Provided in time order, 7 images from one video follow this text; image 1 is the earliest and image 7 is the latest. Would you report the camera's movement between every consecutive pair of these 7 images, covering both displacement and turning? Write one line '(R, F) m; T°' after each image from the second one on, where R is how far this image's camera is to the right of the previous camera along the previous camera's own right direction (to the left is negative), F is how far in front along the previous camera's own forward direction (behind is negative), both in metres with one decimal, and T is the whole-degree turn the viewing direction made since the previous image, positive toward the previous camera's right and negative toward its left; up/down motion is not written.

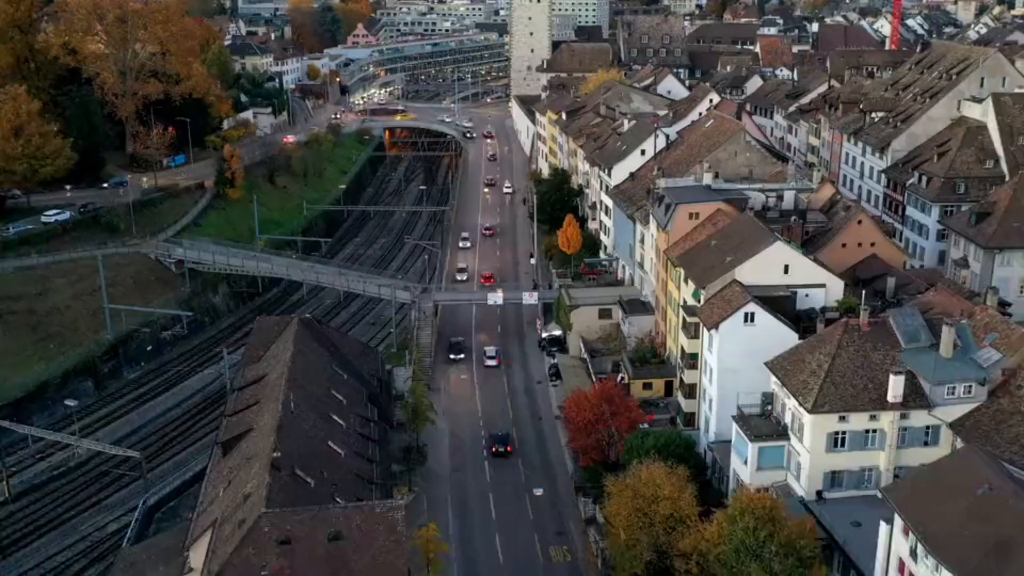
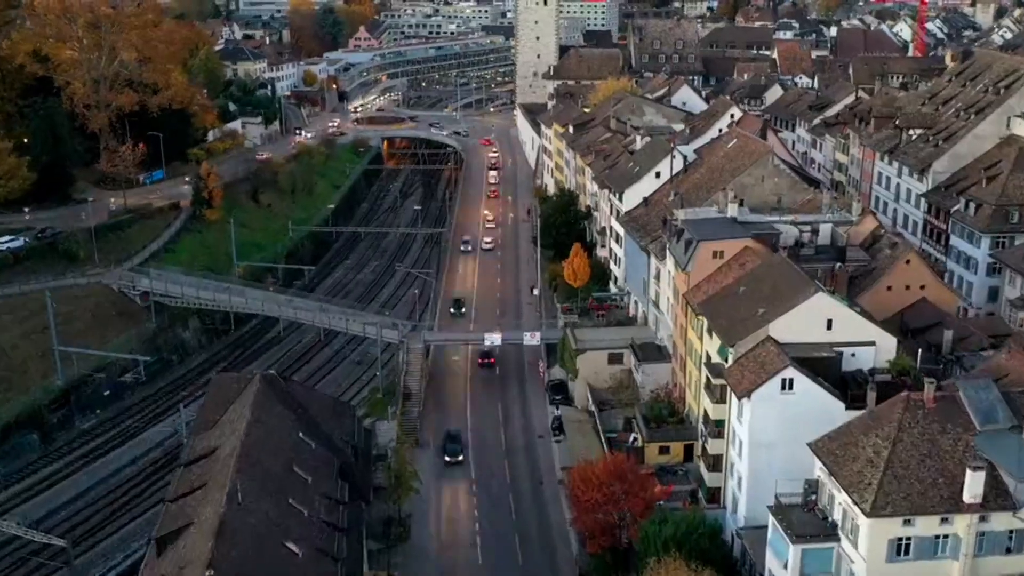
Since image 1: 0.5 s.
(+0.4, +6.5) m; 0°
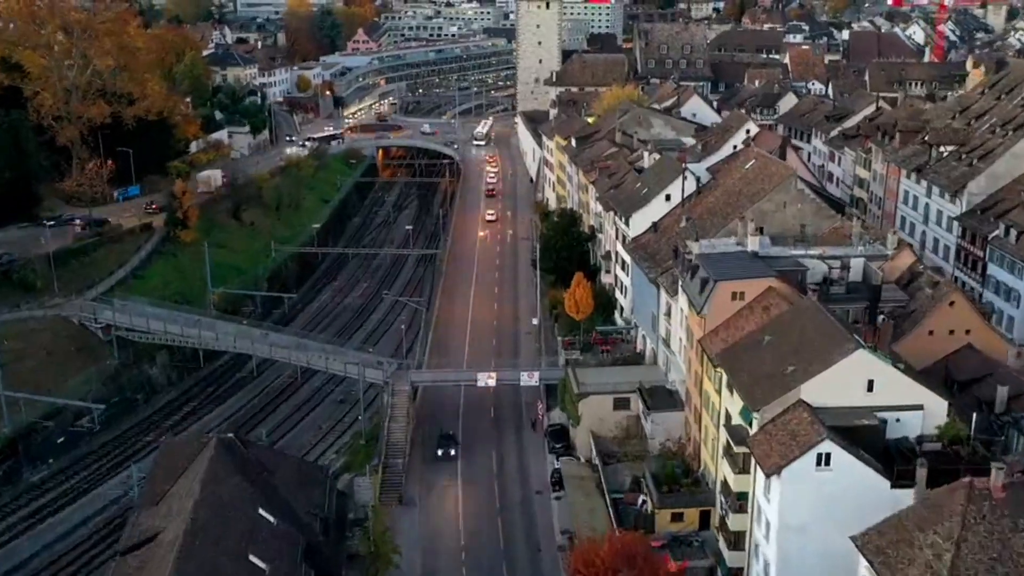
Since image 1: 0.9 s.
(+0.4, +5.1) m; 0°
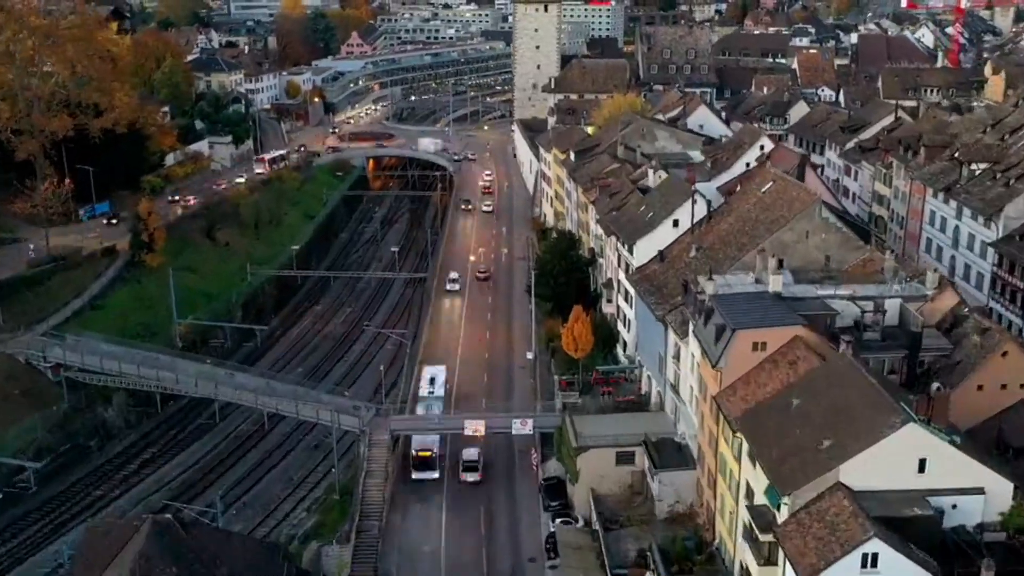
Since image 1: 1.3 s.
(+0.4, +5.2) m; 0°
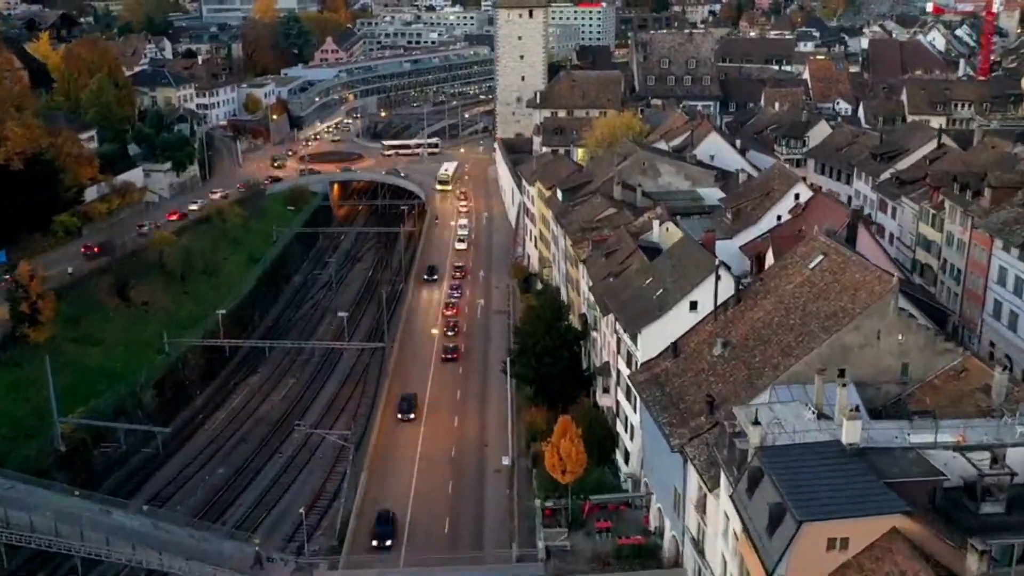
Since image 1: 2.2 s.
(+0.9, +11.9) m; 0°
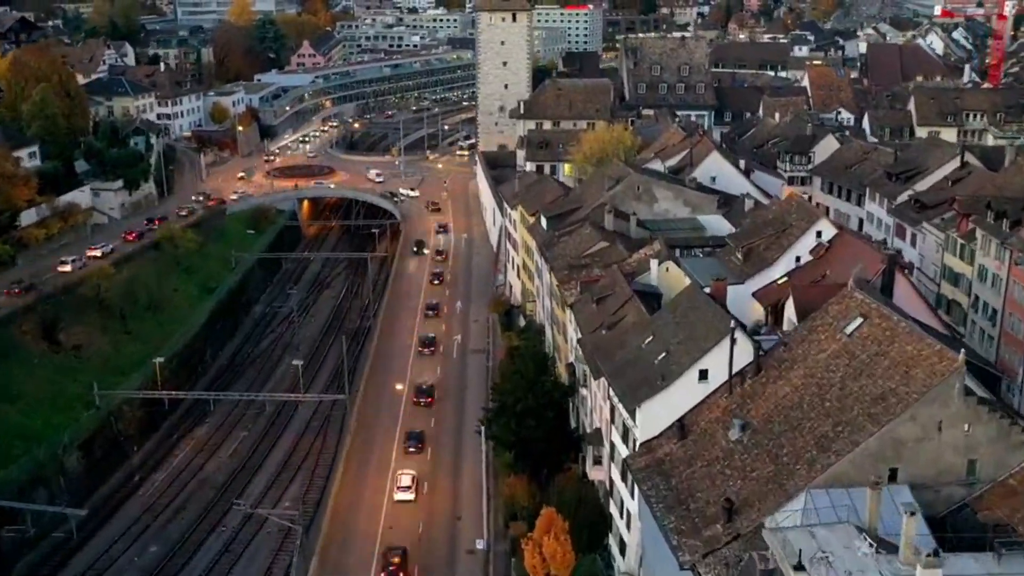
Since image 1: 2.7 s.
(+0.4, +6.5) m; +1°
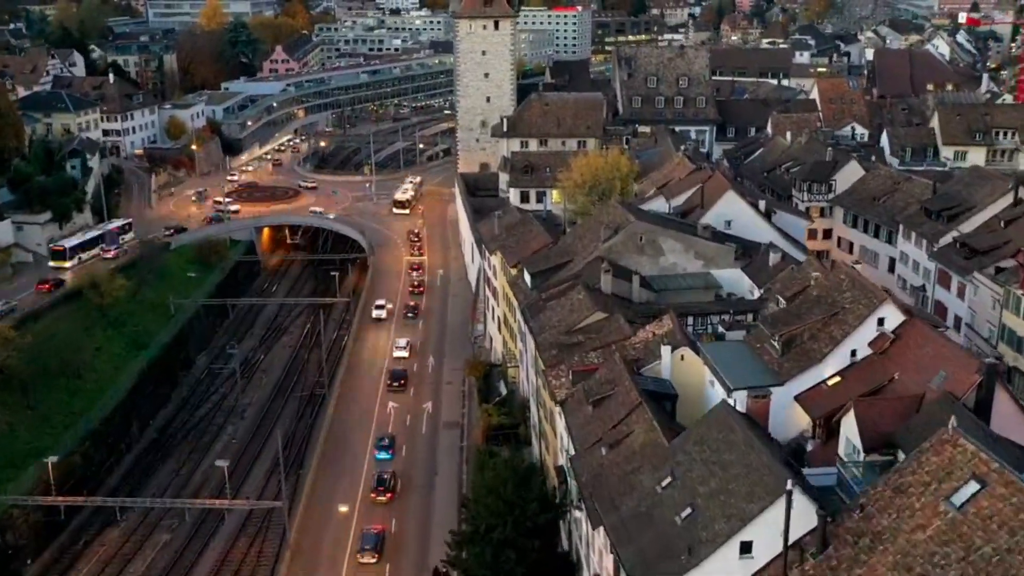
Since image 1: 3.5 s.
(+0.5, +9.0) m; +1°
